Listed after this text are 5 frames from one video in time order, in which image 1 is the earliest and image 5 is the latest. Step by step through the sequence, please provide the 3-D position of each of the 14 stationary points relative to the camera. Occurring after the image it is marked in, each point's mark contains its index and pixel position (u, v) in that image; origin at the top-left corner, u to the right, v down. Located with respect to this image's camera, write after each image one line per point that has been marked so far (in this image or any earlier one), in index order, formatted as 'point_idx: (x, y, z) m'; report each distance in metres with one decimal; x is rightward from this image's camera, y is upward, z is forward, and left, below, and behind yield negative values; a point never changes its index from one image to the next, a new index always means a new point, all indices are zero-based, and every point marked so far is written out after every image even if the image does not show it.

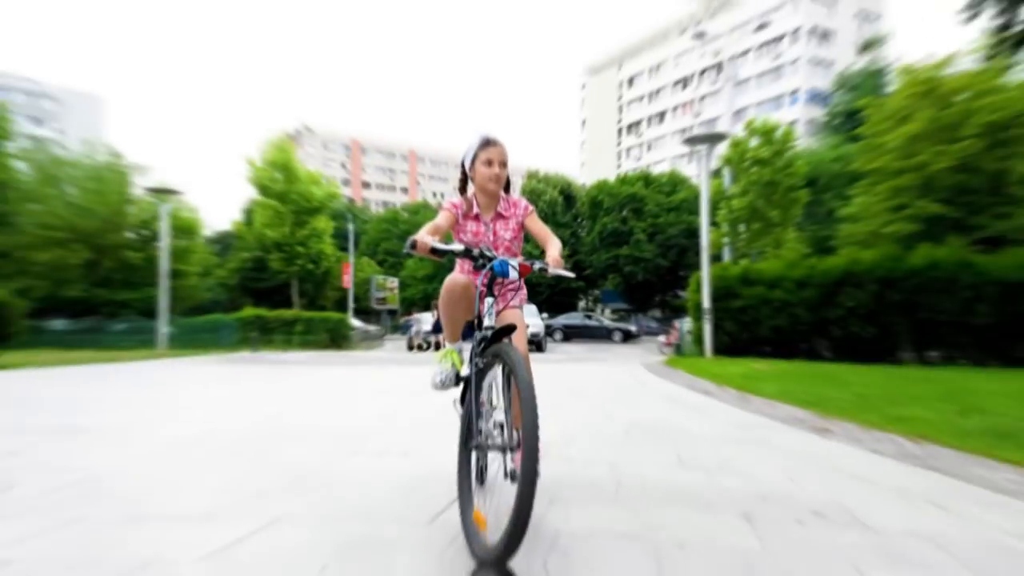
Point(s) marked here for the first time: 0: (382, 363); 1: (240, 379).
0: (-2.6, -1.7, +15.1) m
1: (-4.7, -1.6, +12.4) m
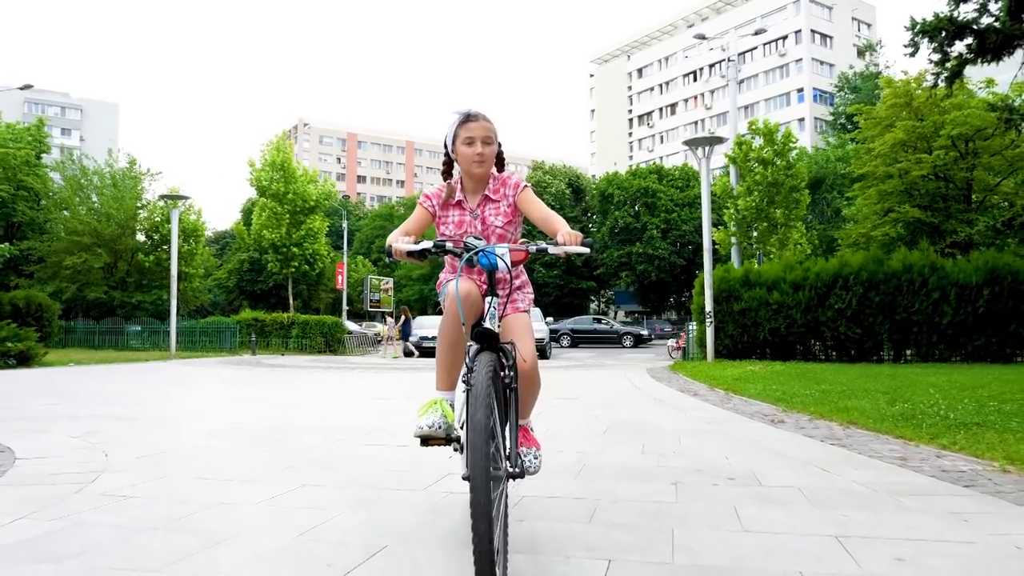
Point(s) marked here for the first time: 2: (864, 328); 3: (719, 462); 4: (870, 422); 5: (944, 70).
0: (-2.8, -1.8, +15.9) m
1: (-4.9, -1.7, +13.2) m
2: (+8.1, -0.9, +16.4) m
3: (+1.3, -1.1, +4.4) m
4: (+3.1, -1.2, +6.1) m
5: (+6.3, +3.2, +10.2) m
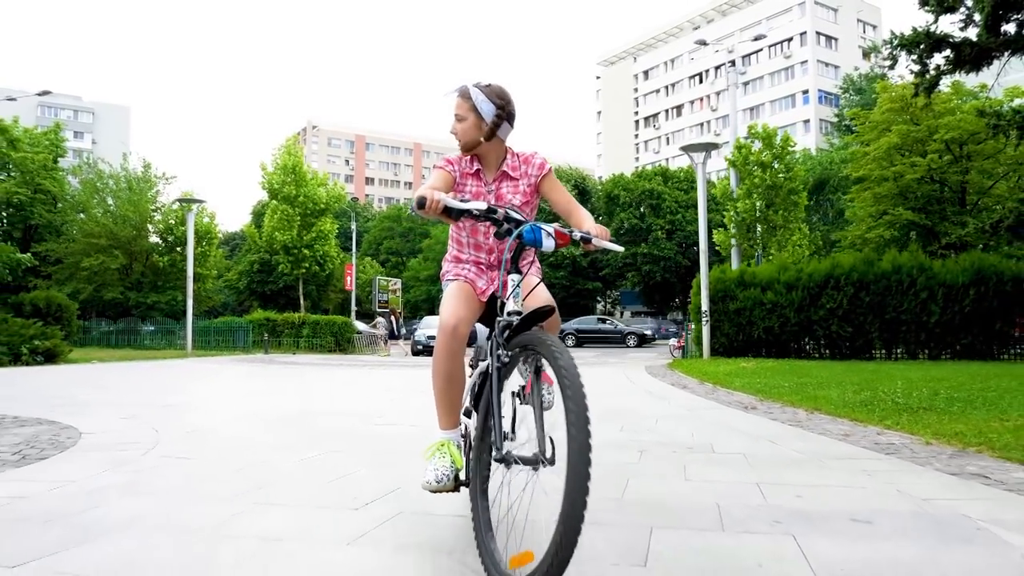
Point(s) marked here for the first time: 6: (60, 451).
0: (-2.8, -1.8, +16.6) m
1: (-4.8, -1.7, +14.0) m
2: (+8.2, -0.9, +17.1) m
3: (+1.2, -1.1, +5.1) m
4: (+3.1, -1.1, +6.8) m
5: (+6.3, +3.2, +10.9) m
6: (-2.8, -1.0, +4.4) m
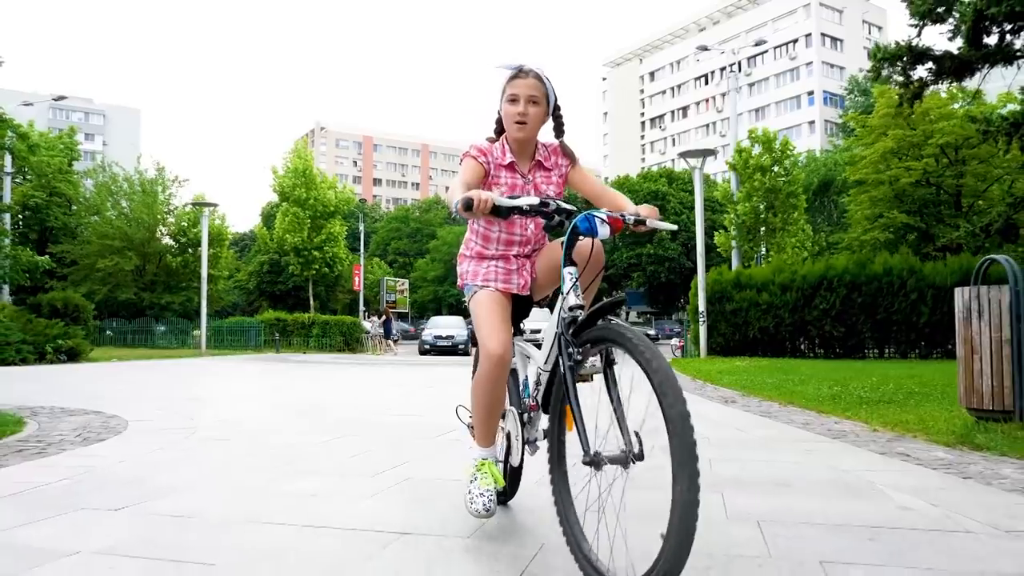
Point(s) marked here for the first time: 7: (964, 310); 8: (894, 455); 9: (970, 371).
0: (-2.7, -1.8, +17.3) m
1: (-4.8, -1.7, +14.7) m
2: (+8.3, -1.0, +17.6) m
3: (+1.2, -1.1, +5.7) m
4: (+3.0, -1.2, +7.4) m
5: (+6.3, +3.1, +11.5) m
6: (-2.8, -1.0, +5.1) m
7: (+3.1, -0.1, +4.8) m
8: (+2.3, -1.0, +4.3) m
9: (+3.1, -0.5, +4.8) m
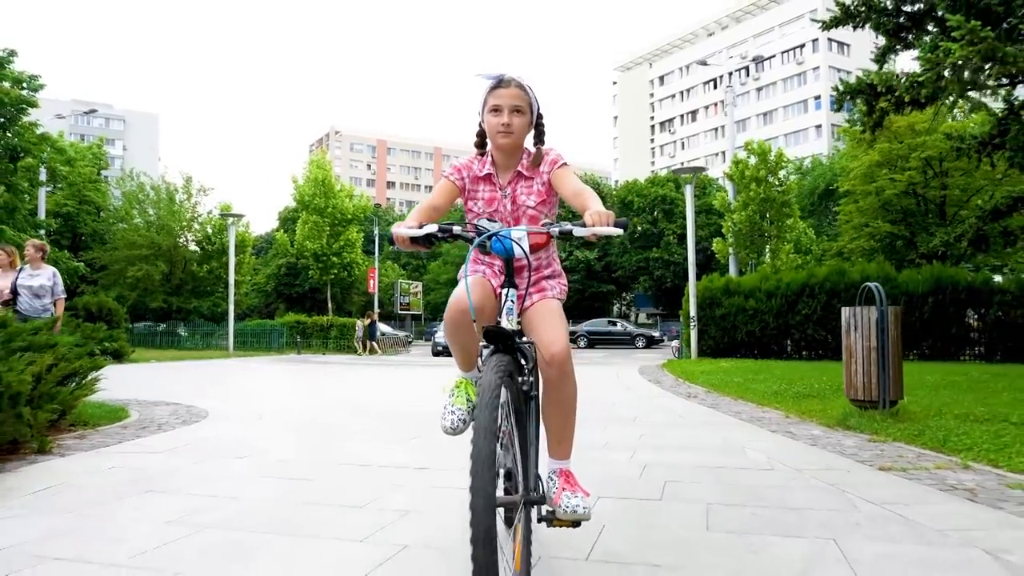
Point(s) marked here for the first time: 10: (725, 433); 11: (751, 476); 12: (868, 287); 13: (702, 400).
0: (-2.5, -2.0, +18.9) m
1: (-4.7, -1.9, +16.3) m
2: (+8.4, -1.1, +19.0) m
3: (+1.1, -1.3, +7.3) m
4: (+3.0, -1.4, +8.9) m
5: (+6.3, +3.0, +12.9) m
6: (-2.9, -1.2, +6.7) m
7: (+3.0, -0.3, +6.3) m
8: (+2.2, -1.2, +5.8) m
9: (+3.0, -0.7, +6.3) m
10: (+1.7, -1.2, +5.7) m
11: (+1.3, -1.0, +3.9) m
12: (+3.1, 0.0, +6.3) m
13: (+2.4, -1.4, +9.1) m
